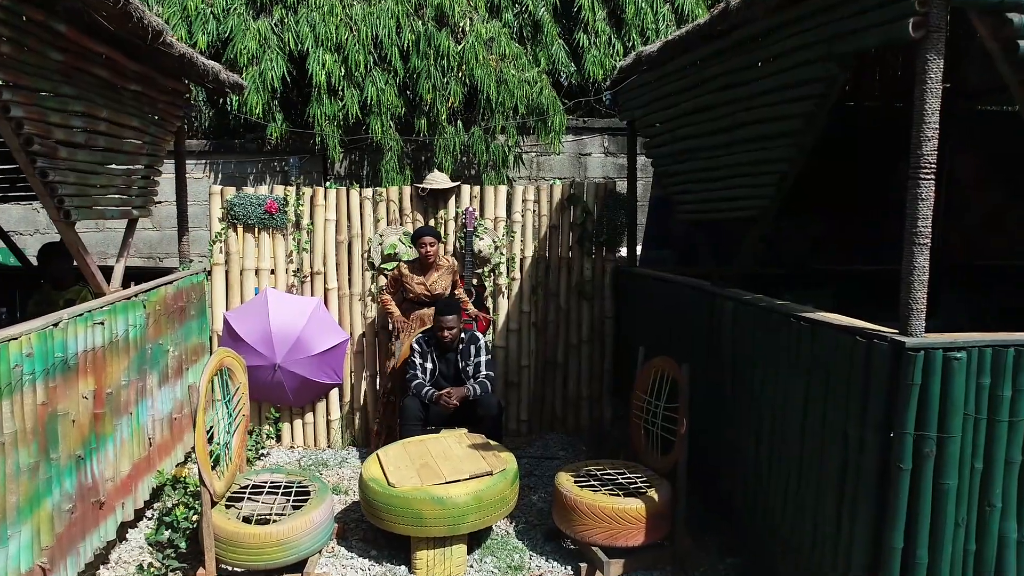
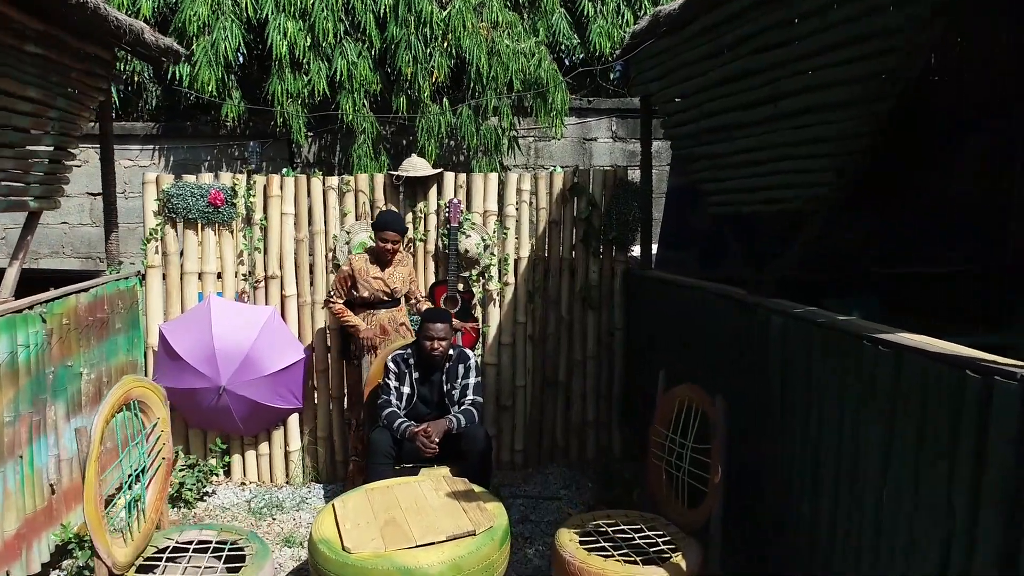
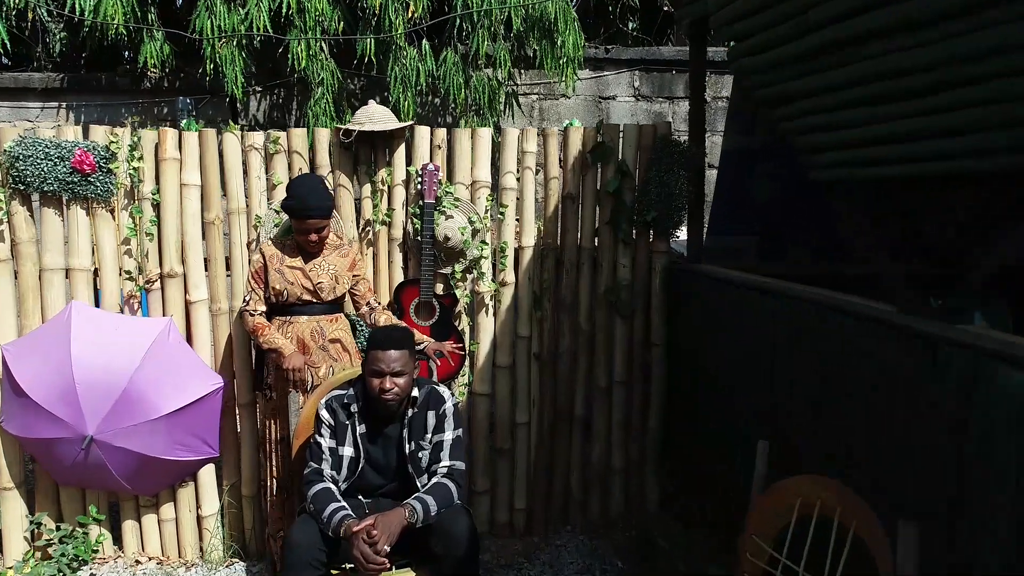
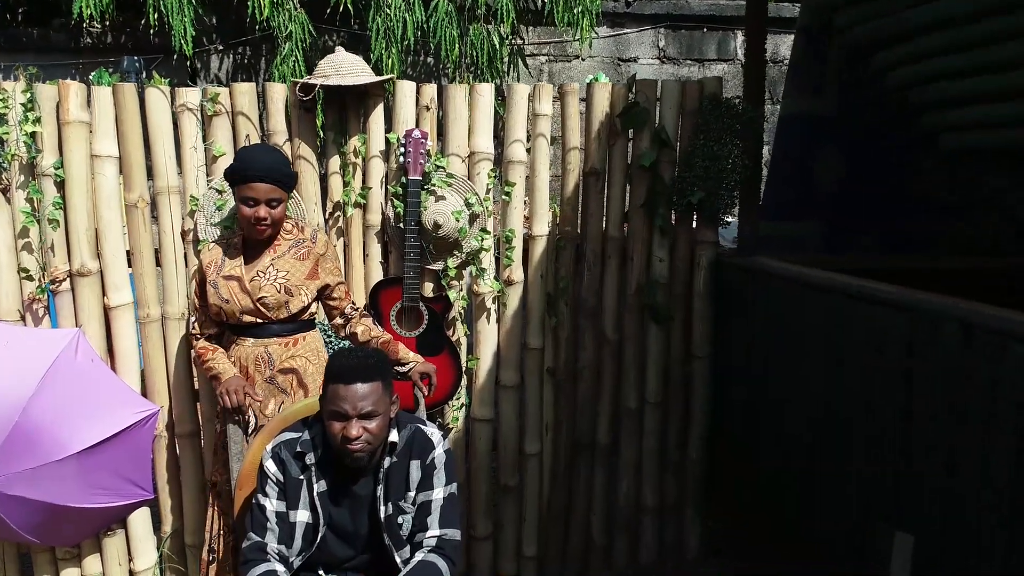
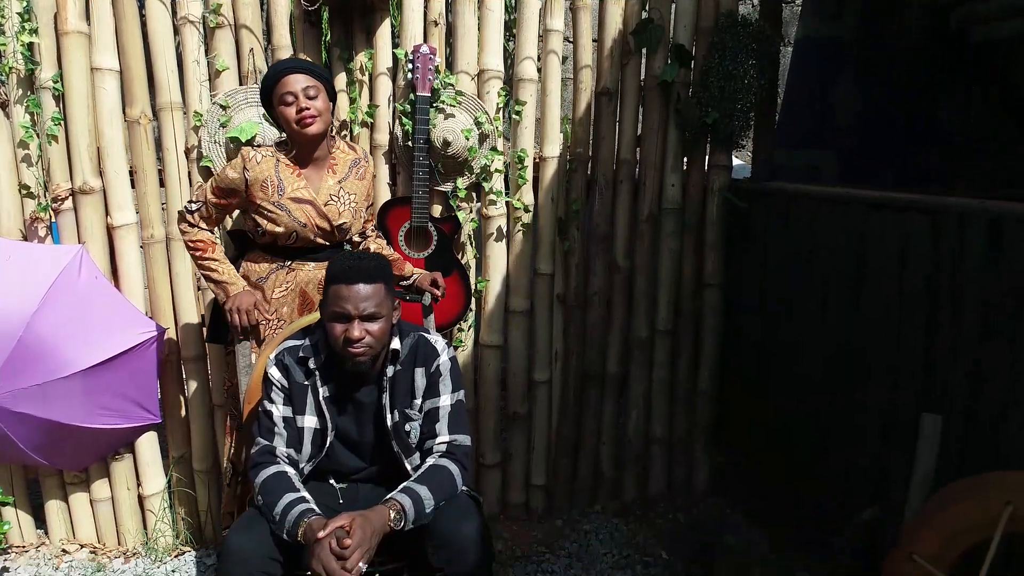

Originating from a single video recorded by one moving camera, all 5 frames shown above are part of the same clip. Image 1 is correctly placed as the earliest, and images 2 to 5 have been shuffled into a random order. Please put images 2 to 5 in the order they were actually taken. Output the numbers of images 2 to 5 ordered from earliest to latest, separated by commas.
2, 3, 4, 5
